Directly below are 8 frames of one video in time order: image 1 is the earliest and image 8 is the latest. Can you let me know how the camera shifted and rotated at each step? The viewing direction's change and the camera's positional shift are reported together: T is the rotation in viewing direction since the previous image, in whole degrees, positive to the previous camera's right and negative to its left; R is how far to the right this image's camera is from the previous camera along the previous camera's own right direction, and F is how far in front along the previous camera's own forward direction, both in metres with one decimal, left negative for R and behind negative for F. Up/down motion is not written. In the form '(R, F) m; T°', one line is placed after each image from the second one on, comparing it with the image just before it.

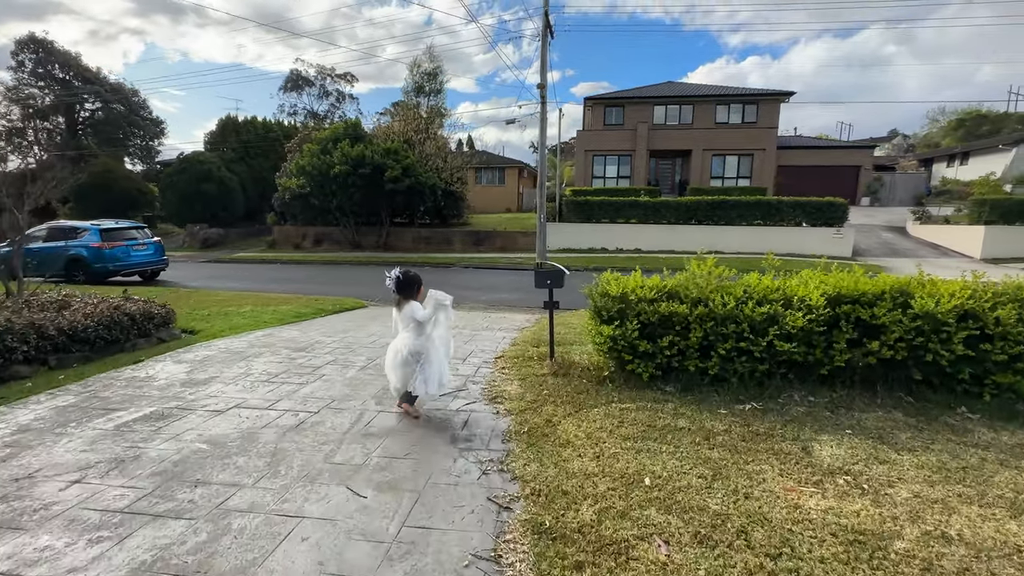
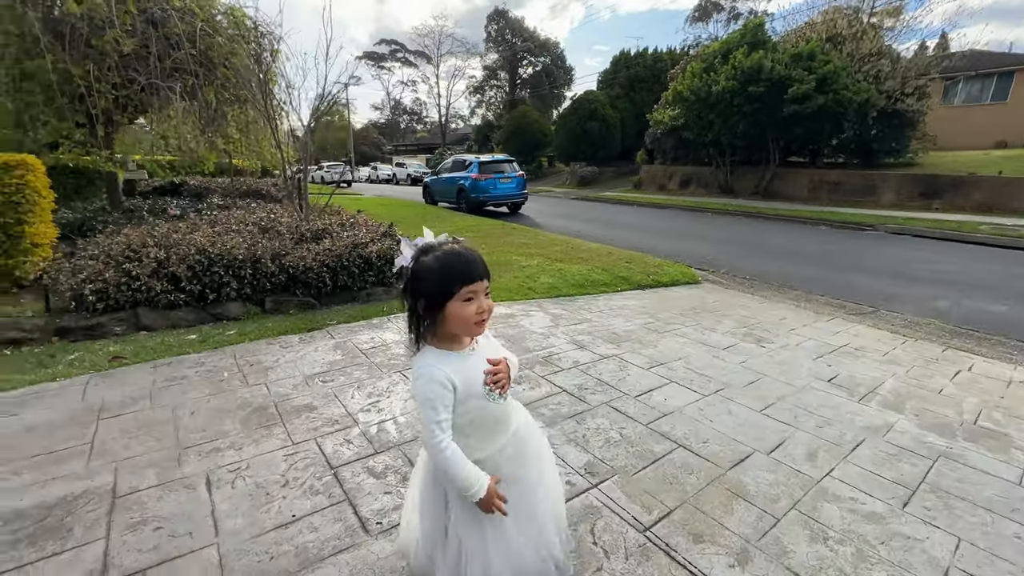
(-0.7, +3.9) m; -44°
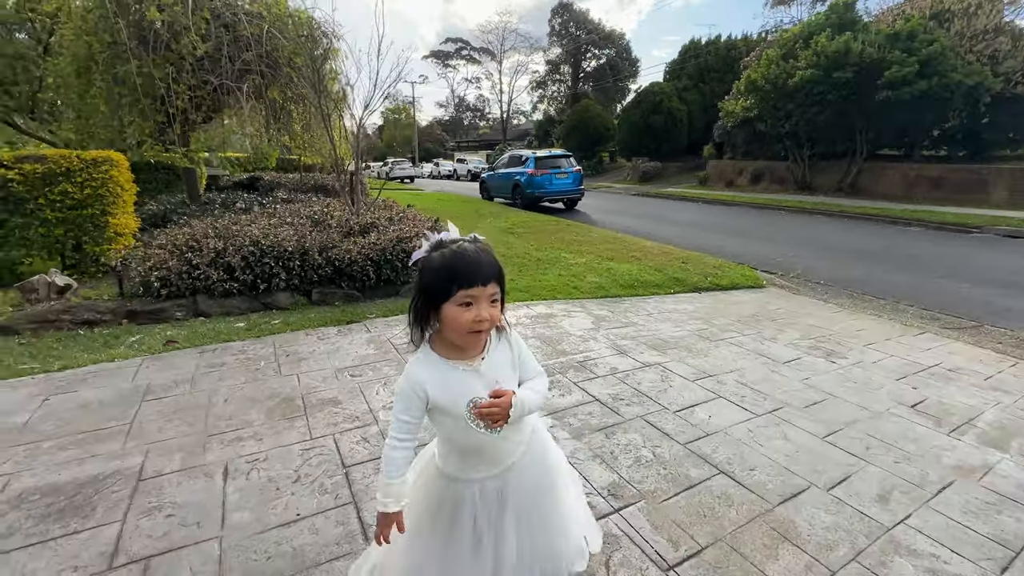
(+0.2, +0.2) m; -7°
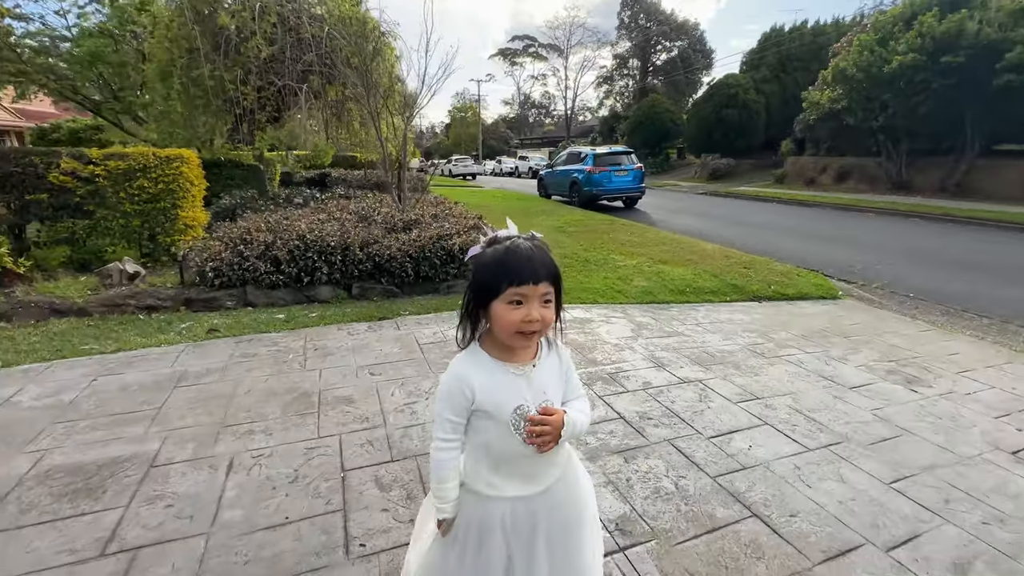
(+0.2, +0.2) m; -8°
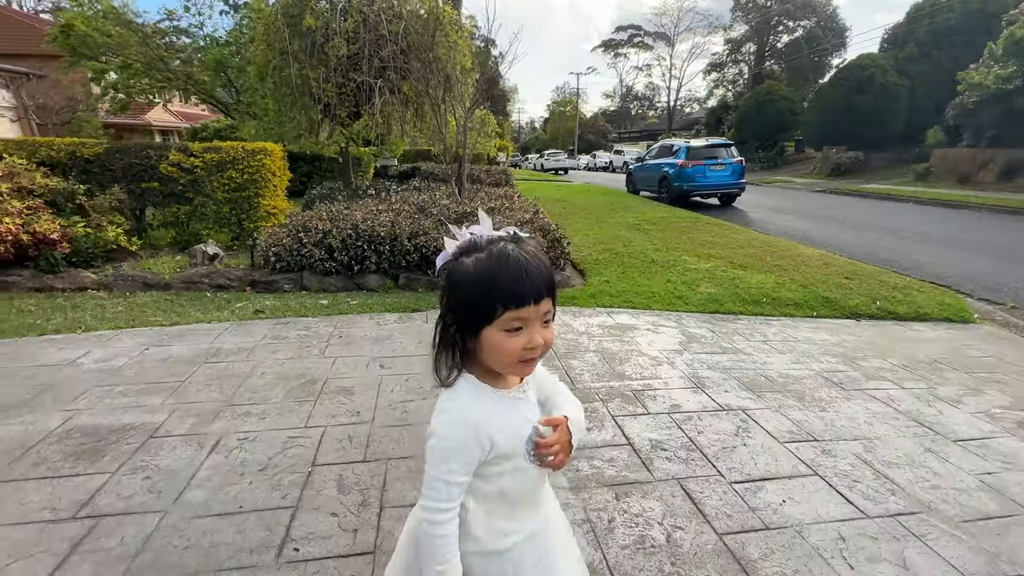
(+0.5, +0.3) m; -12°
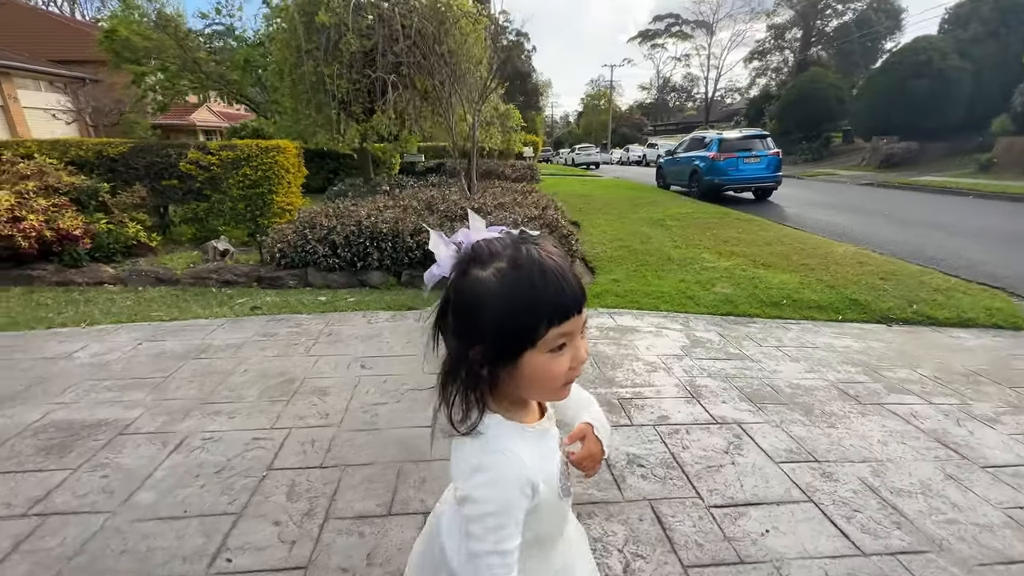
(+0.3, +0.1) m; -4°
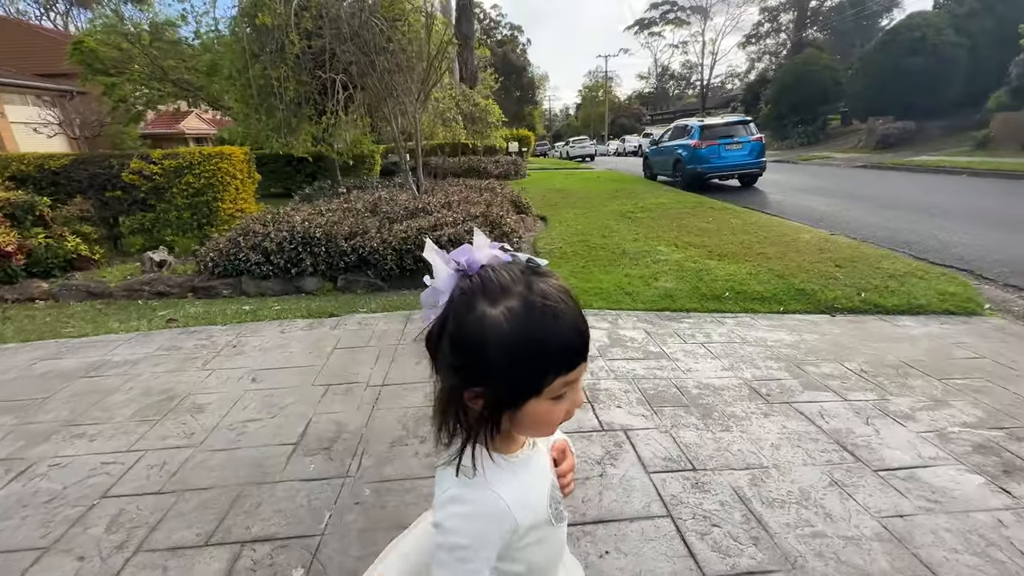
(+0.7, +0.1) m; -1°
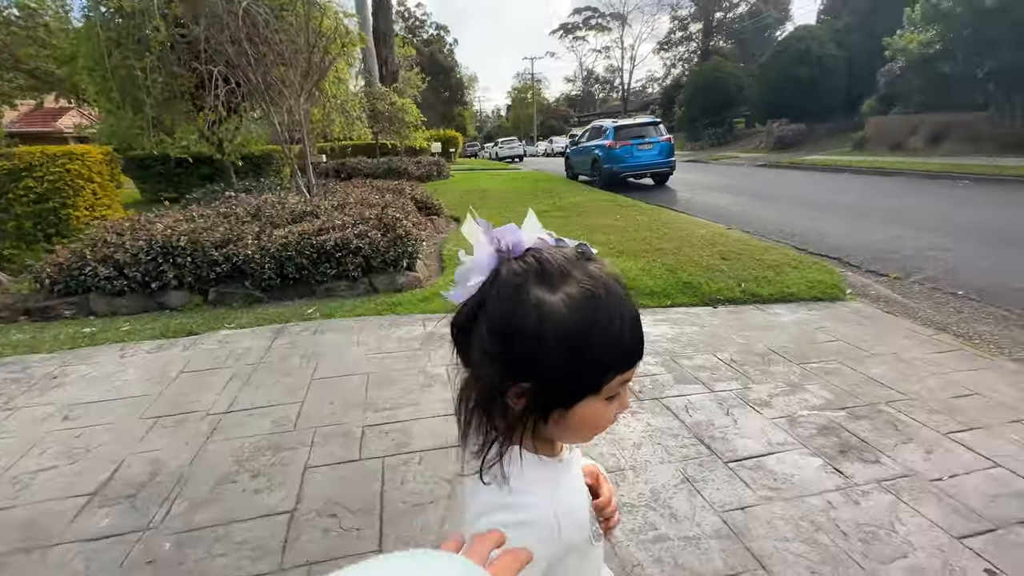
(+0.4, +0.1) m; +8°
